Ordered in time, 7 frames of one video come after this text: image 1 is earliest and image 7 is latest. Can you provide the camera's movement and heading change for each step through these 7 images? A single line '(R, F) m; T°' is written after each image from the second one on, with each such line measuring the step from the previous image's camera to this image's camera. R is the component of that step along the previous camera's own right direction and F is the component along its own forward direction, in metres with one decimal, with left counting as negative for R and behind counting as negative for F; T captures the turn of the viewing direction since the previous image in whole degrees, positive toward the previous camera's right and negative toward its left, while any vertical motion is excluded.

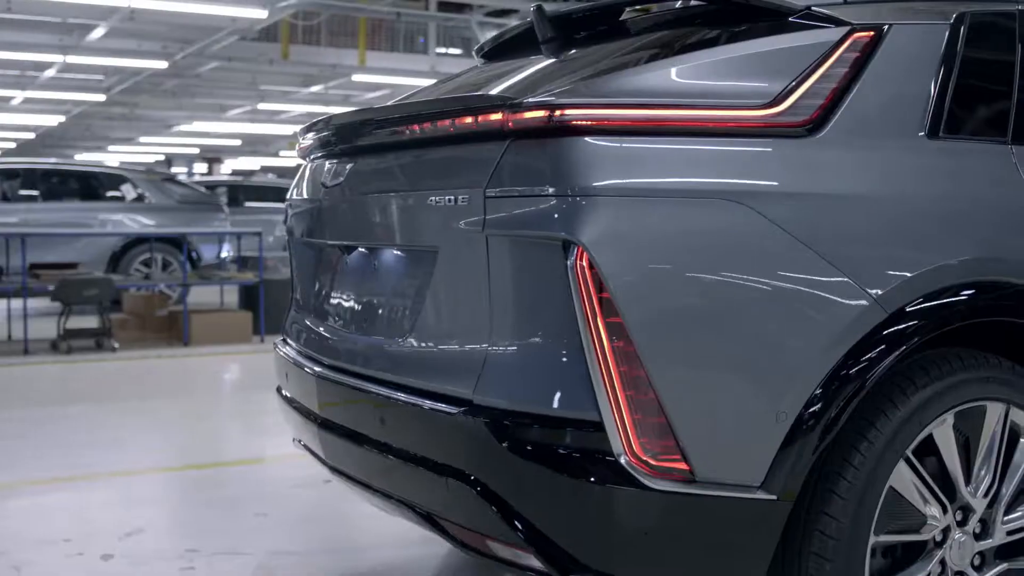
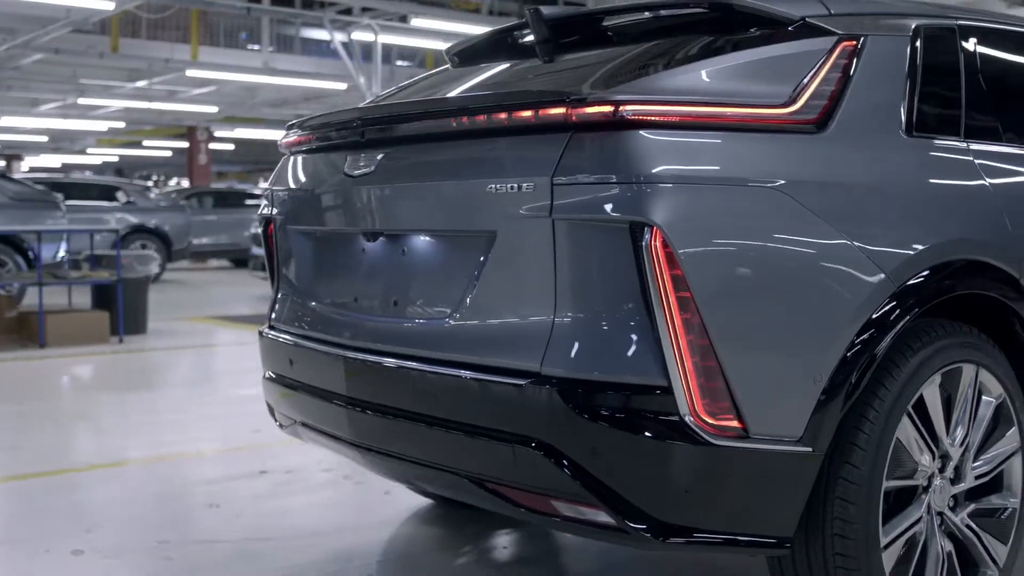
(-0.5, -0.1) m; +10°
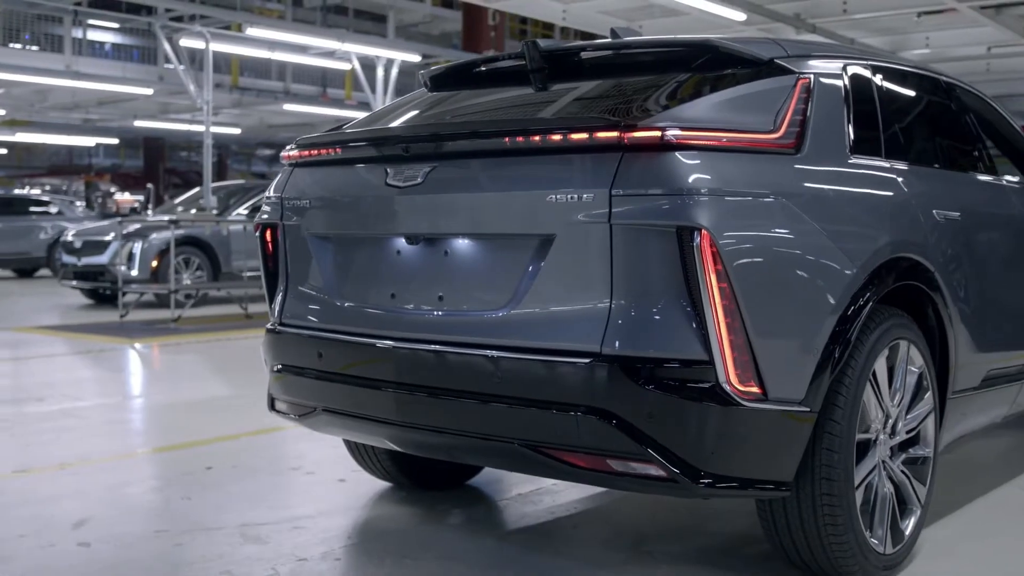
(-0.6, -0.3) m; +11°
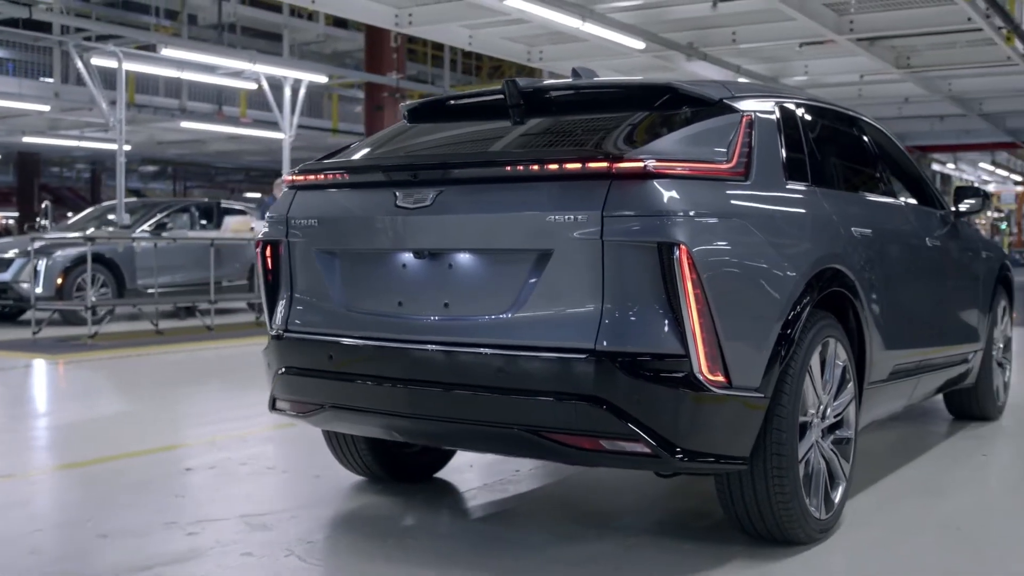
(-0.3, -0.4) m; +6°
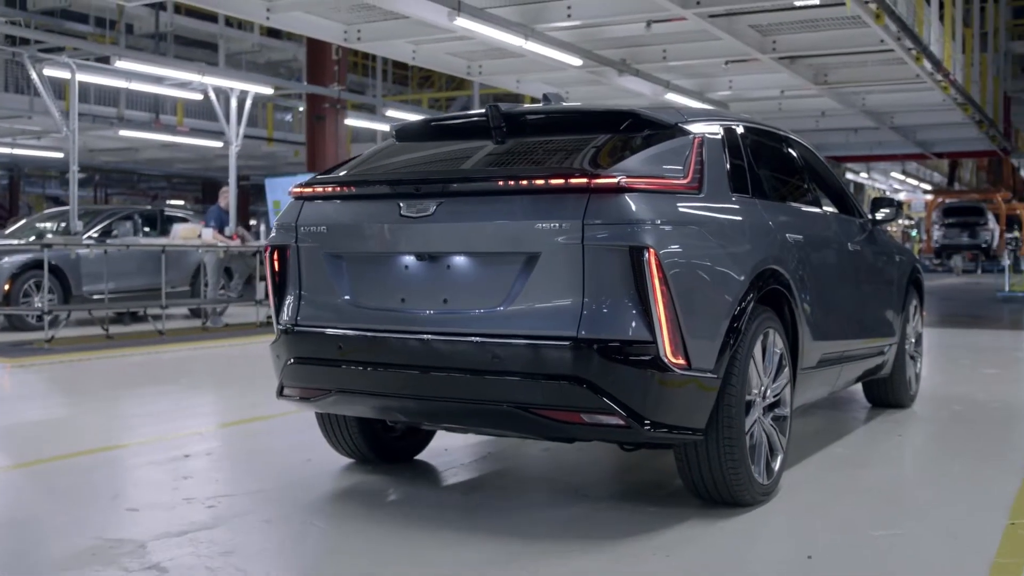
(-0.2, -0.5) m; +4°
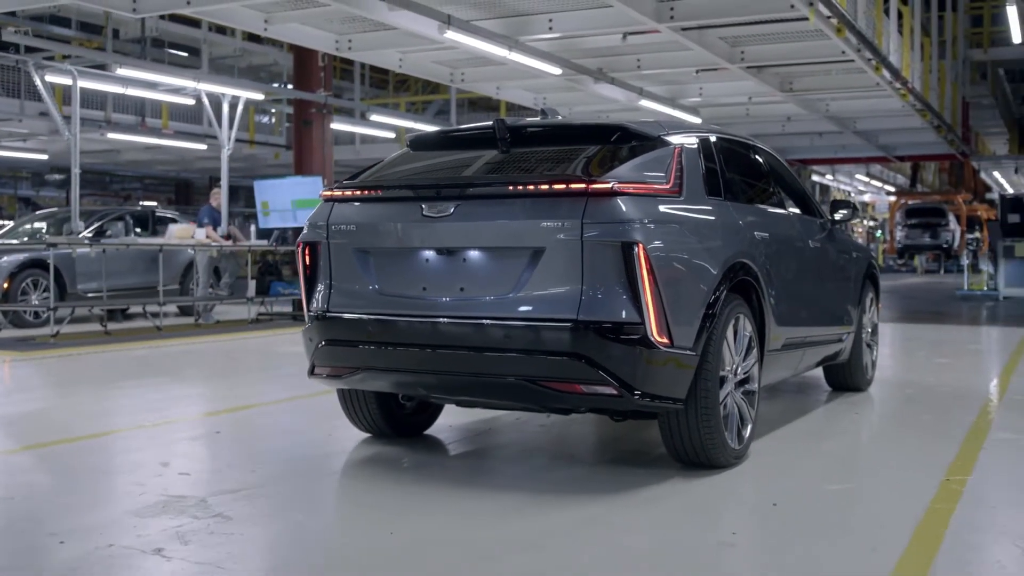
(-0.1, -0.6) m; +2°
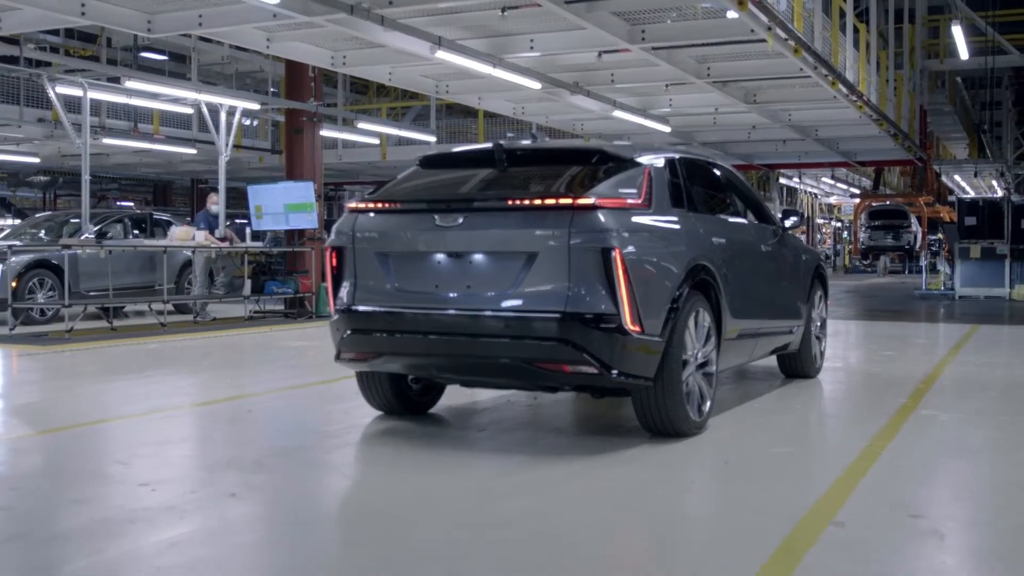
(-0.1, -0.9) m; +1°
